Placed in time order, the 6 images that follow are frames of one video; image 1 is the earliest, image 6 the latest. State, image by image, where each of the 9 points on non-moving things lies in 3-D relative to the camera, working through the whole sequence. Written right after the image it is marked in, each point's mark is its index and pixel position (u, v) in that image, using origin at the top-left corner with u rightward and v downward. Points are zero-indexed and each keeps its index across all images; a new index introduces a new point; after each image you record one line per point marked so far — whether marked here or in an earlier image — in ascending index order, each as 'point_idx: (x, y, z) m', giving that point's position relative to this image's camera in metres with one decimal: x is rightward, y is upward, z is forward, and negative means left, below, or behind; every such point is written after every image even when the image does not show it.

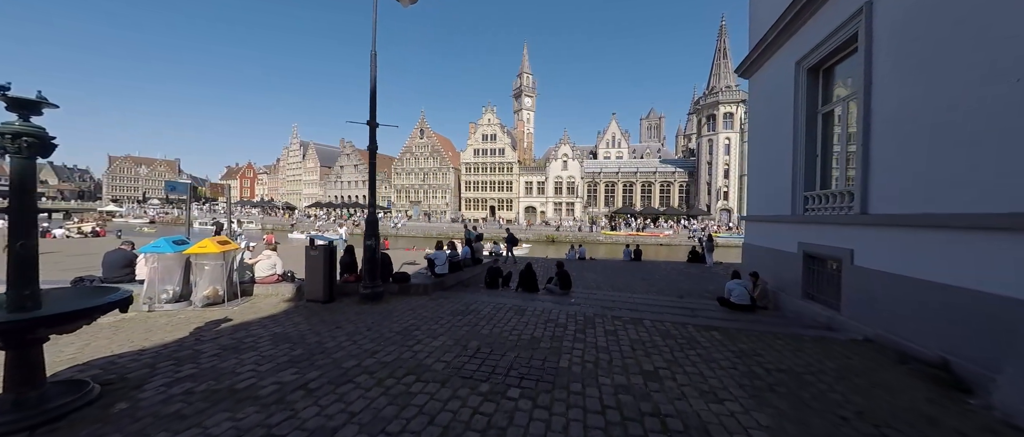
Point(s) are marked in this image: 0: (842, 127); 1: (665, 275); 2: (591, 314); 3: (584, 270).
0: (+6.4, +1.8, +6.5) m
1: (+5.9, -2.2, +12.7) m
2: (+1.4, -1.7, +6.0) m
3: (+2.8, -2.1, +13.3) m
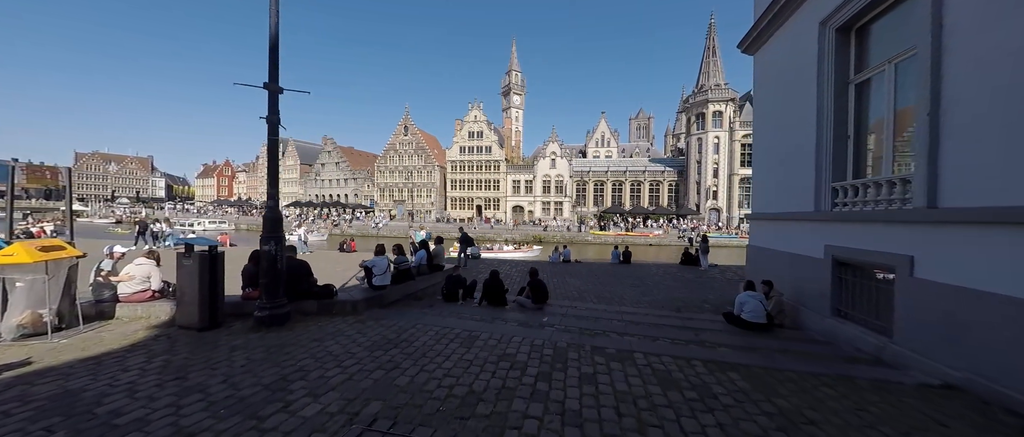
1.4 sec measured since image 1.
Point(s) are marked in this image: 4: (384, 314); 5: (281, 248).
0: (+5.7, +1.9, +5.1) m
1: (+5.0, -2.1, +11.3) m
2: (+0.7, -1.7, +4.5) m
3: (+1.8, -2.0, +11.7) m
4: (-2.2, -1.6, +5.6) m
5: (-3.4, -0.4, +4.9) m
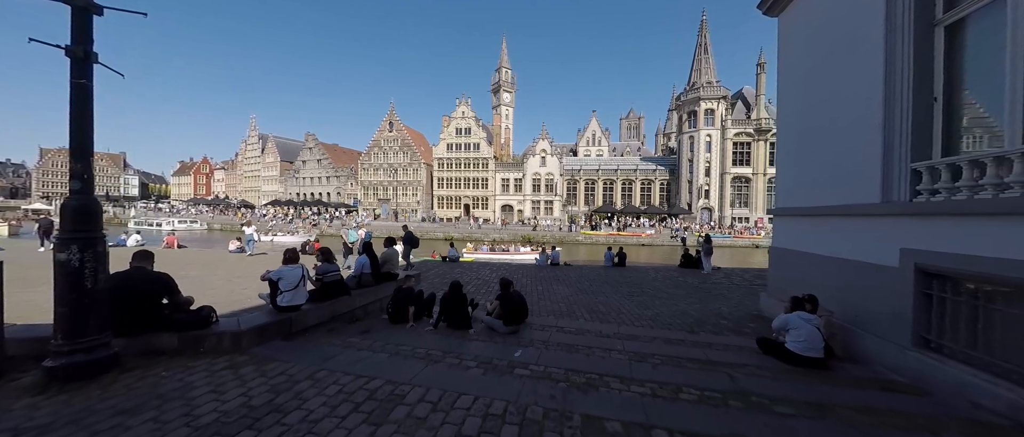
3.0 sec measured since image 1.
0: (+5.2, +1.9, +3.5) m
1: (+4.3, -2.0, +9.7) m
2: (+0.2, -1.6, +2.8) m
3: (+1.2, -2.0, +10.1) m
4: (-2.7, -1.5, +3.8) m
5: (-3.9, -0.4, +3.1) m
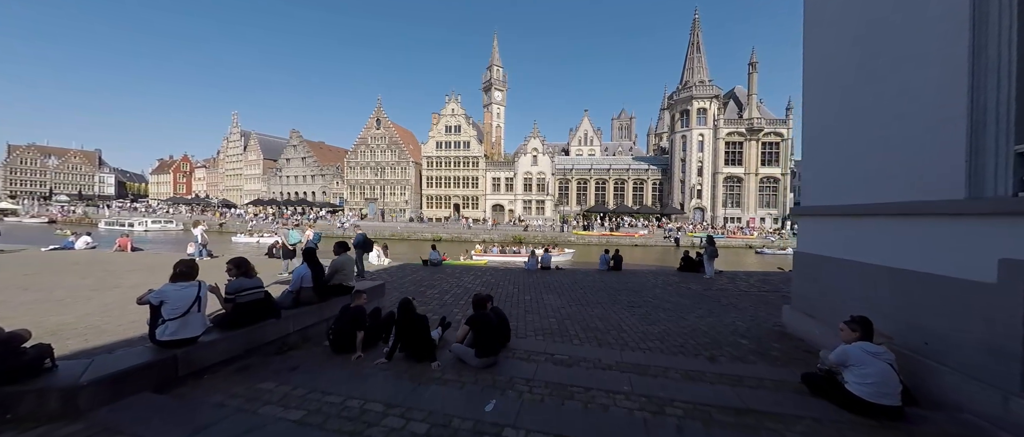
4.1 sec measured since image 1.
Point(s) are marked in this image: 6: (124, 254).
0: (+4.9, +1.9, +2.5) m
1: (+3.9, -2.0, +8.7) m
2: (0.0, -1.6, +1.6) m
3: (+0.7, -2.0, +8.9) m
4: (-2.9, -1.5, +2.6) m
5: (-4.1, -0.4, +1.9) m
6: (-17.3, -1.6, +14.8) m
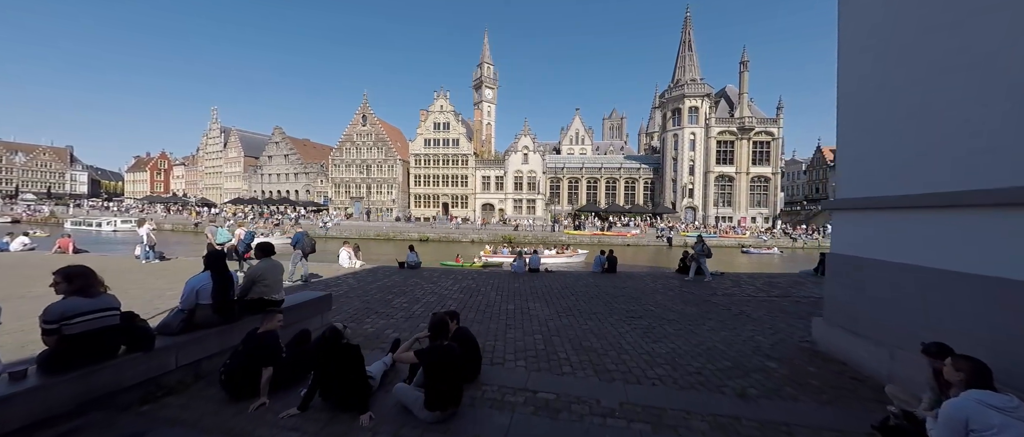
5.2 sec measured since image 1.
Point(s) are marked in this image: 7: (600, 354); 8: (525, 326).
0: (+4.7, +2.0, +1.5) m
1: (+3.5, -2.0, +7.6) m
2: (-0.3, -1.5, +0.5) m
3: (+0.3, -1.9, +7.8) m
4: (-3.2, -1.5, +1.4) m
5: (-4.4, -0.3, +0.6) m
6: (-17.8, -1.5, +13.2) m
7: (+1.2, -1.9, +4.7) m
8: (+0.2, -1.9, +5.9) m
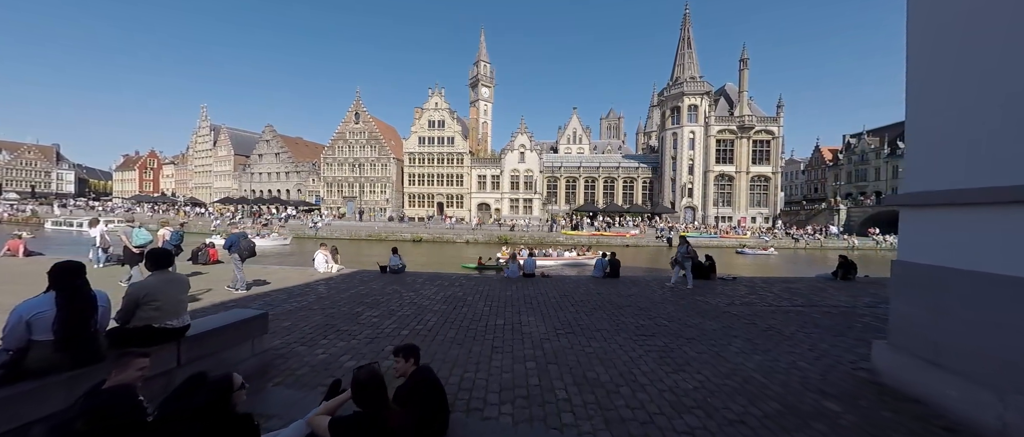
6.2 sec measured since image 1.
0: (+4.5, +2.0, +0.4) m
1: (+3.3, -1.9, +6.6) m
2: (-0.4, -1.5, -0.6) m
3: (+0.1, -1.9, +6.7) m
4: (-3.3, -1.5, +0.3) m
5: (-4.5, -0.3, -0.5) m
6: (-18.1, -1.5, +12.0) m
7: (+1.1, -1.9, +3.6) m
8: (+0.1, -1.9, +4.9) m
